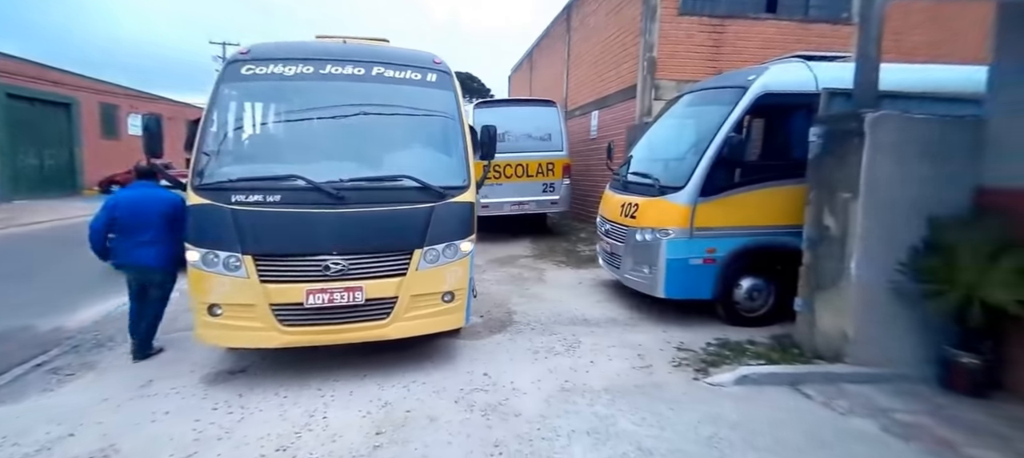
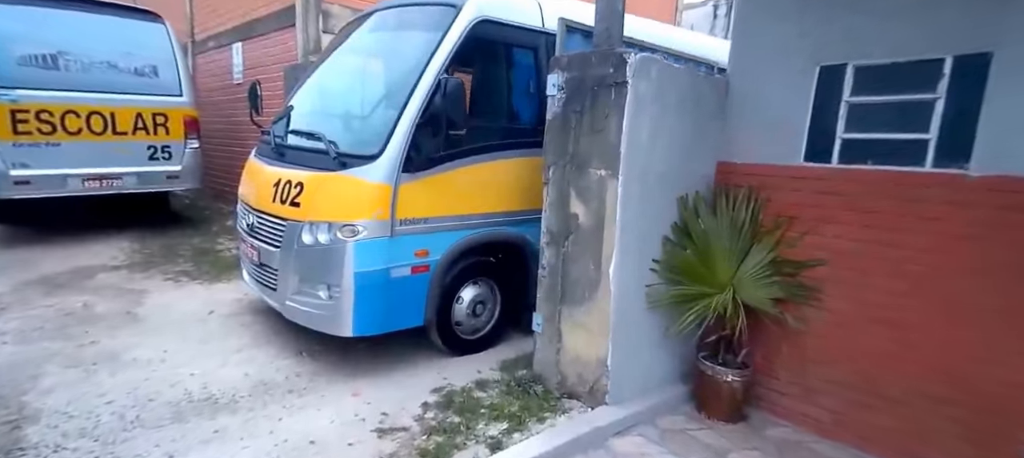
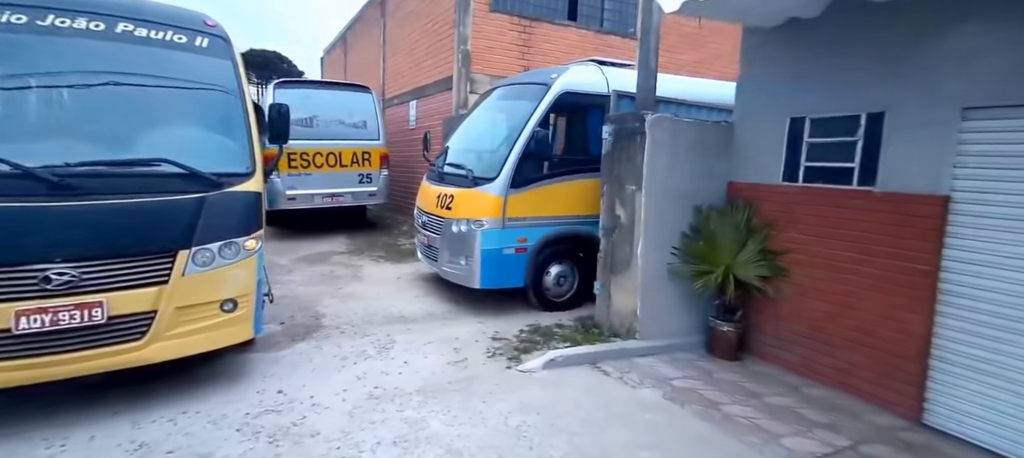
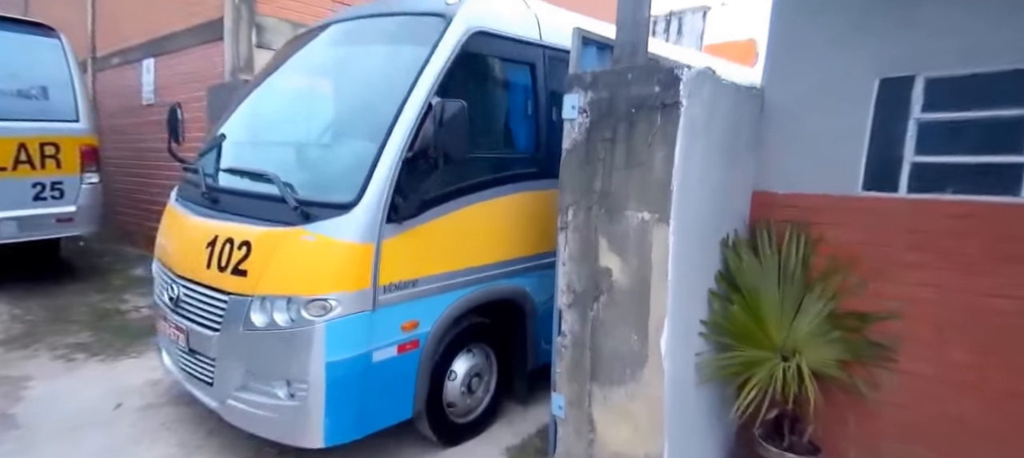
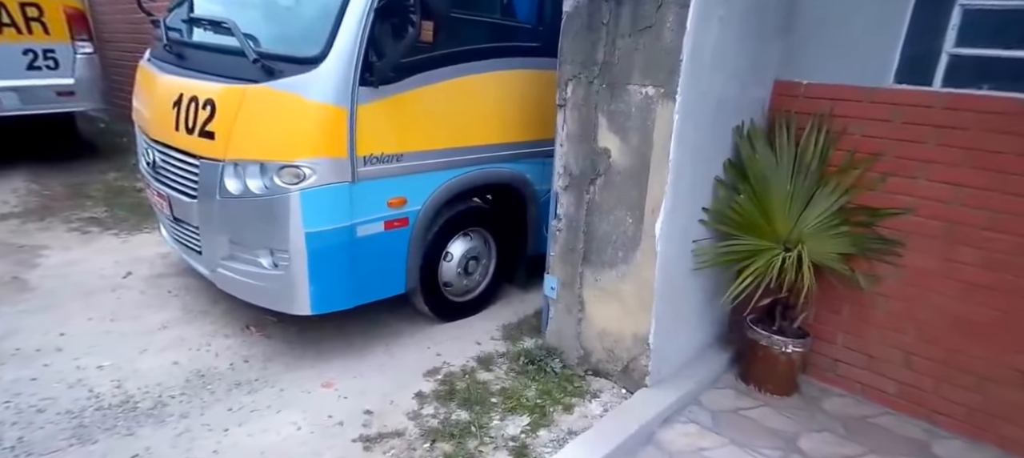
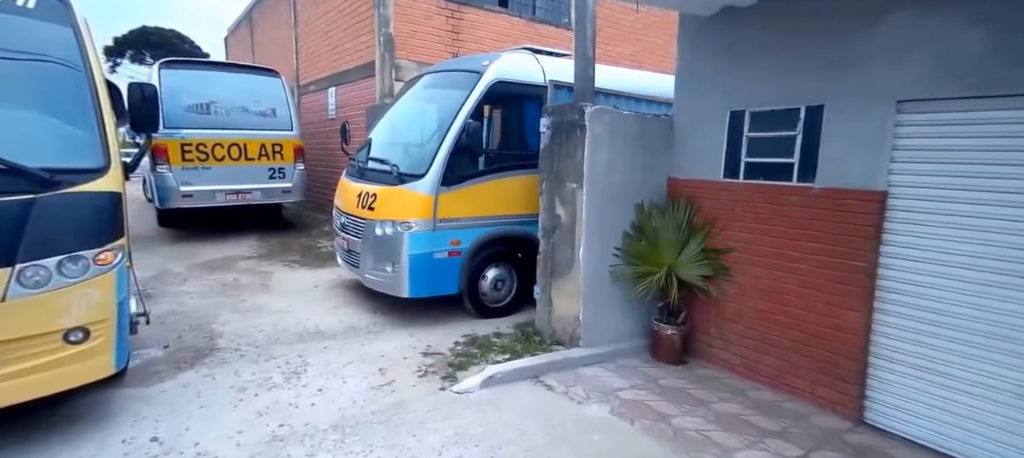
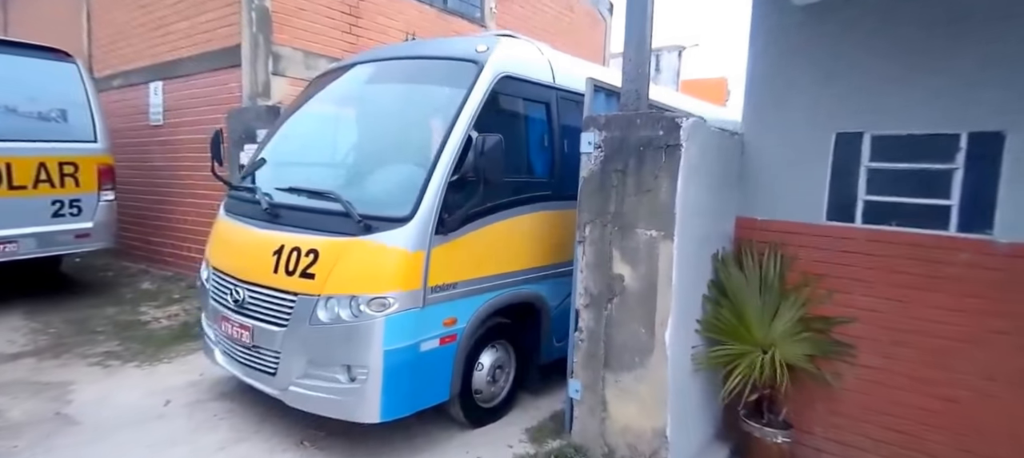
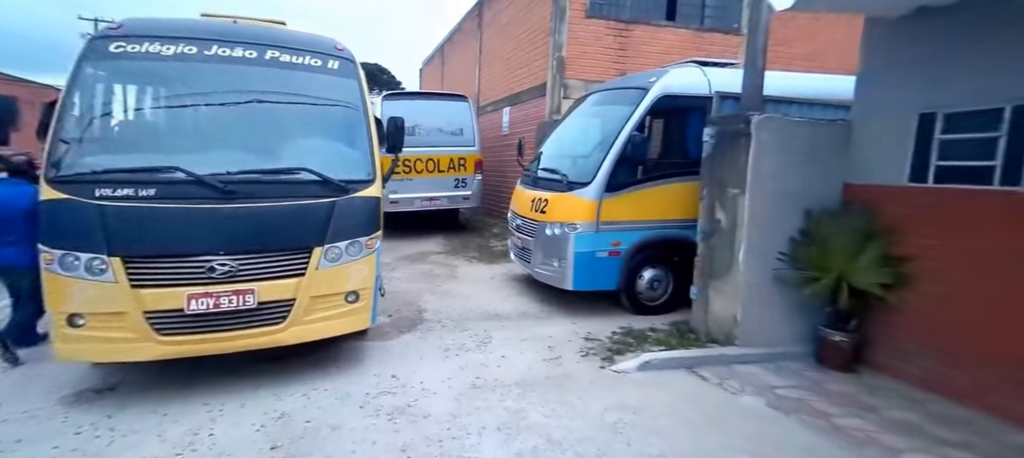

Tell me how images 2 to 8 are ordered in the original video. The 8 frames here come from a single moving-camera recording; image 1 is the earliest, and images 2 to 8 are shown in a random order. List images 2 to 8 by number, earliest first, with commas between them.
8, 3, 6, 2, 5, 4, 7
